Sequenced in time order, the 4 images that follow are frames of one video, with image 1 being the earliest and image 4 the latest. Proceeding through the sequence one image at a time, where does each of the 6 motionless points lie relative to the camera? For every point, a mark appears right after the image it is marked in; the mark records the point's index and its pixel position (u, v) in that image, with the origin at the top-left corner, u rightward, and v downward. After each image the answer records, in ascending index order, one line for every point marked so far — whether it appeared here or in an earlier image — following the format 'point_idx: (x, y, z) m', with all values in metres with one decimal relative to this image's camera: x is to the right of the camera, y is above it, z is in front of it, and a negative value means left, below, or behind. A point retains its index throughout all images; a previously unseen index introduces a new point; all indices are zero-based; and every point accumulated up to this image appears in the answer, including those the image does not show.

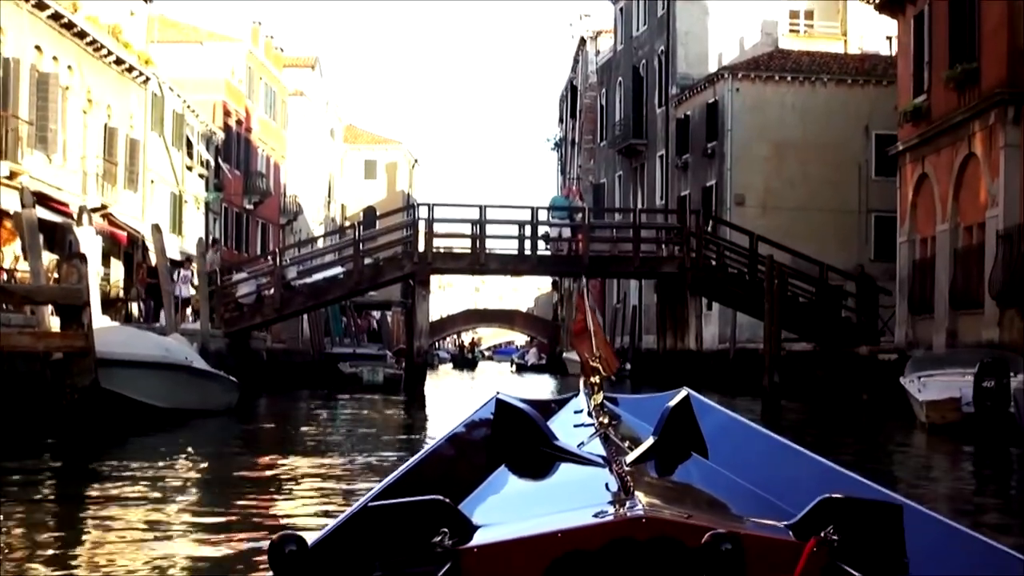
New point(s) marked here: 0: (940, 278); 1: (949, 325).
0: (+6.5, +0.1, +20.0) m
1: (+6.5, -0.6, +19.4) m
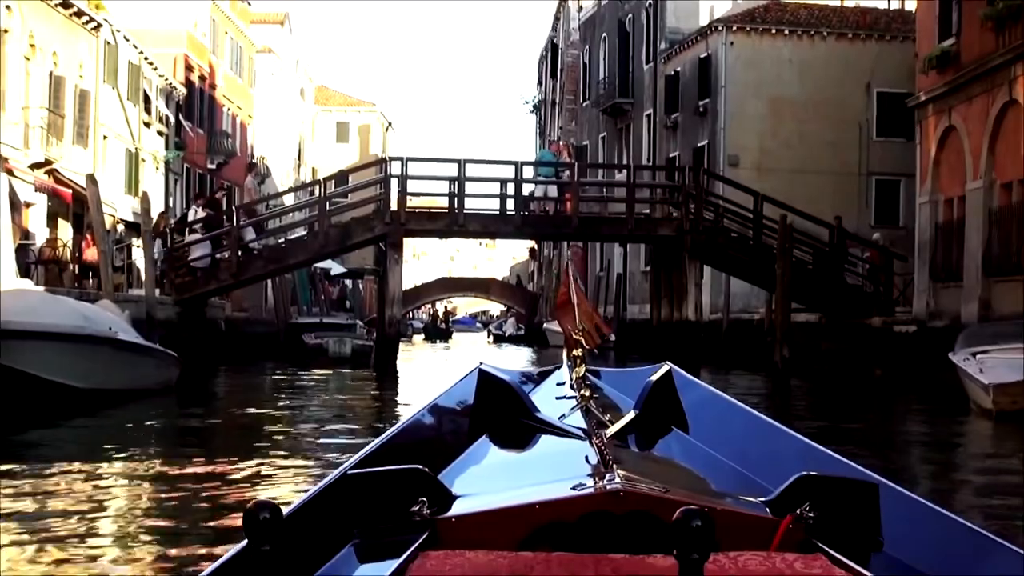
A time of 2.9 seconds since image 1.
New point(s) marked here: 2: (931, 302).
0: (+6.3, +0.6, +18.1) m
1: (+6.3, -0.1, +17.5) m
2: (+6.3, -0.2, +19.7) m
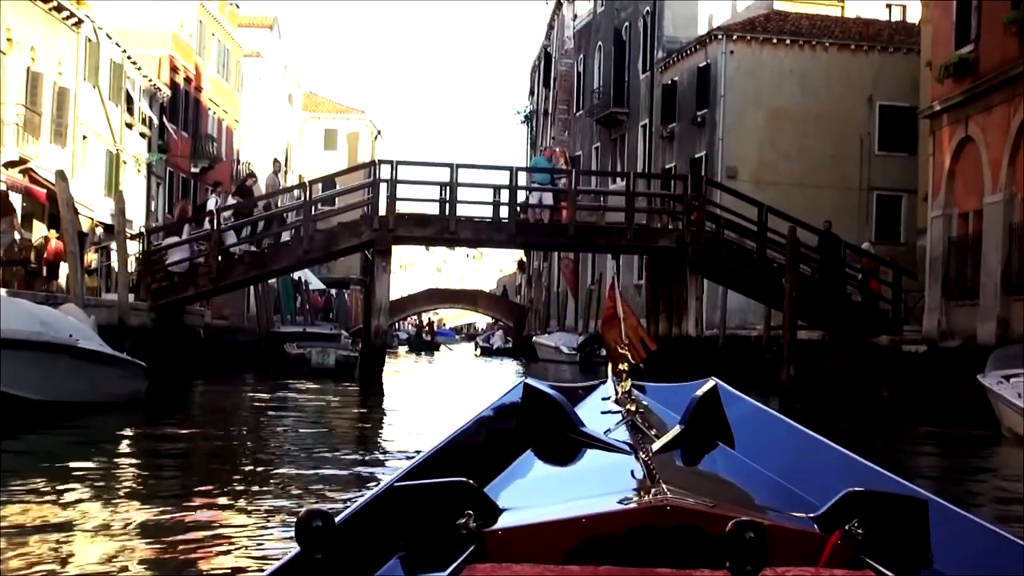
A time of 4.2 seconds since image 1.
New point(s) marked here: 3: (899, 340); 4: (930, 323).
0: (+6.2, +0.4, +17.2) m
1: (+6.2, -0.3, +16.6) m
2: (+6.2, -0.5, +18.8) m
3: (+5.8, -0.8, +19.7) m
4: (+6.1, -0.5, +19.2) m
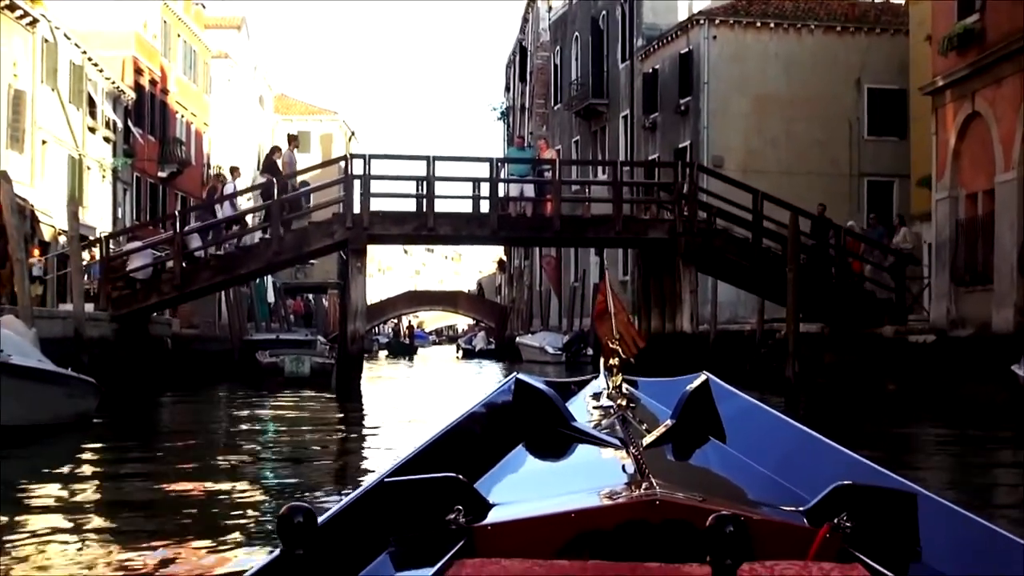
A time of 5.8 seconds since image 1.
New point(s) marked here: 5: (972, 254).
0: (+6.0, +0.6, +16.2) m
1: (+6.0, -0.1, +15.6) m
2: (+6.0, -0.3, +17.8) m
3: (+5.6, -0.6, +18.6) m
4: (+5.9, -0.3, +18.1) m
5: (+6.0, +0.4, +17.2) m
